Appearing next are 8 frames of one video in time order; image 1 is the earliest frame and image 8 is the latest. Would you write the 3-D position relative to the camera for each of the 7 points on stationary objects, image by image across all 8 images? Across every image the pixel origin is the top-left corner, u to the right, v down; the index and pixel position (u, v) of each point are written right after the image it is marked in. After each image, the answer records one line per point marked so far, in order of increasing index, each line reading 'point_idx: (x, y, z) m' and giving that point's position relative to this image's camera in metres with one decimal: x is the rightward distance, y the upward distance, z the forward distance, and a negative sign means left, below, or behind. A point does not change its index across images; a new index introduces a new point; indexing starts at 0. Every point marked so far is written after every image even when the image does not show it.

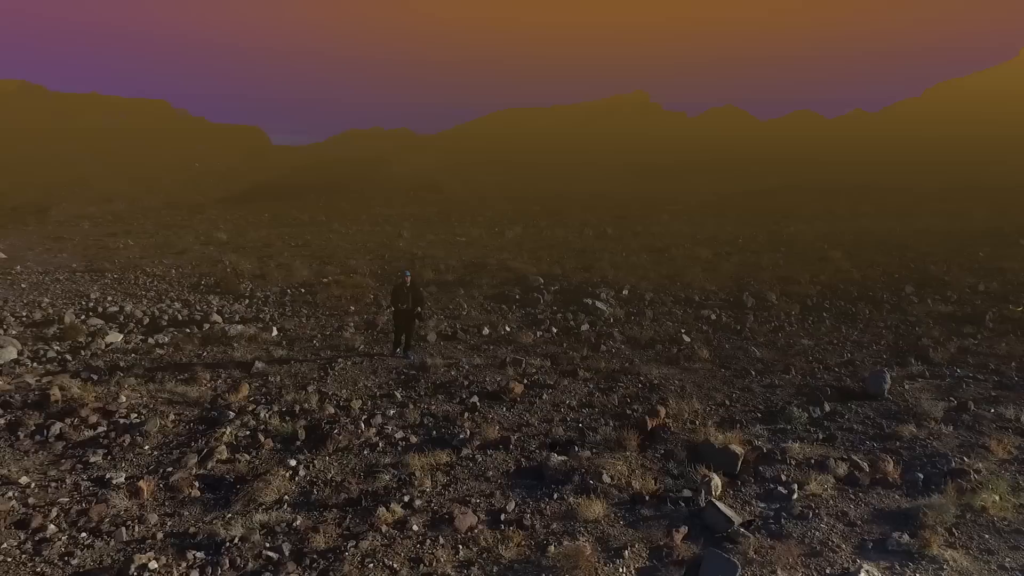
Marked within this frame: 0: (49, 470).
0: (-4.9, -1.9, +6.5) m
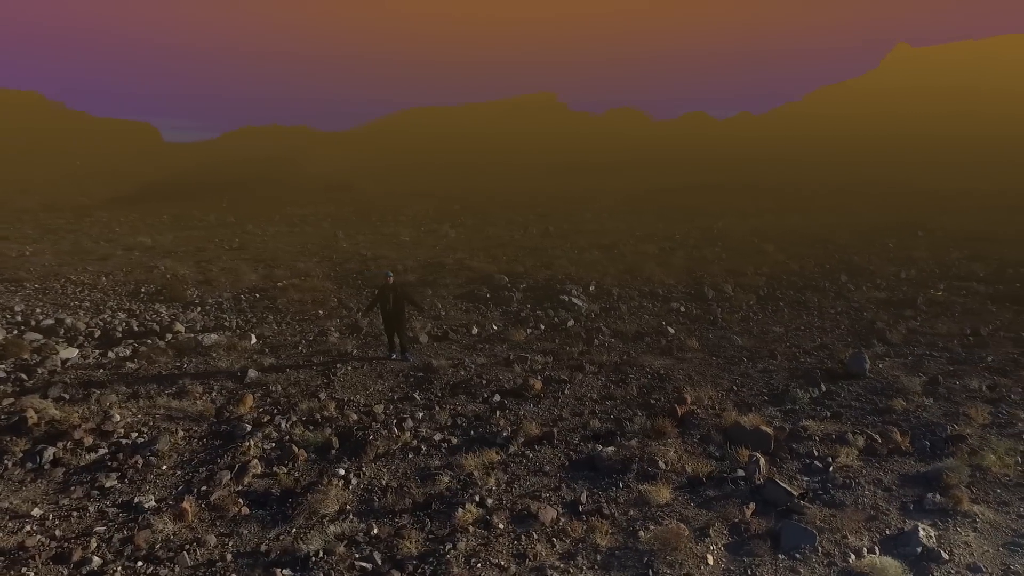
0: (-4.3, -2.0, +5.9) m
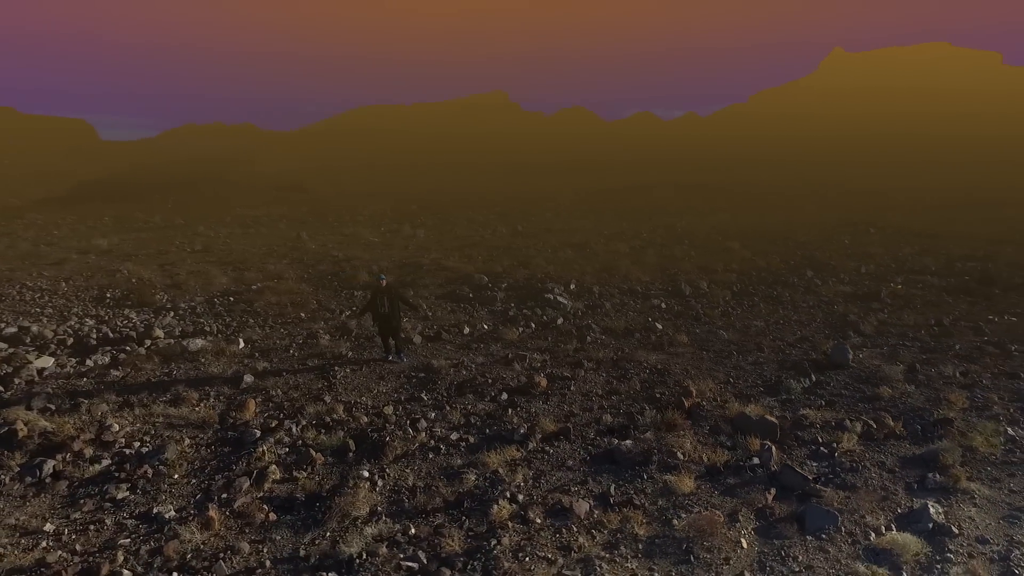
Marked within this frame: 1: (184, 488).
0: (-4.1, -2.1, +5.7) m
1: (-3.2, -2.0, +6.0) m
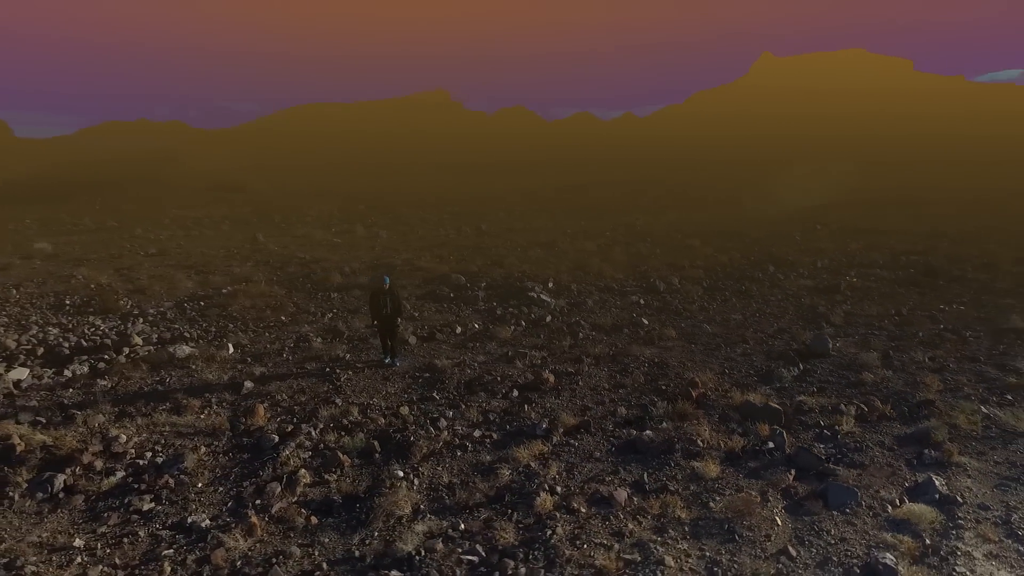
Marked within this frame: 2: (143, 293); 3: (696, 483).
0: (-3.7, -2.1, +5.5) m
1: (-2.9, -2.0, +5.9) m
2: (-8.9, -0.1, +14.8) m
3: (+1.7, -1.8, +5.8) m
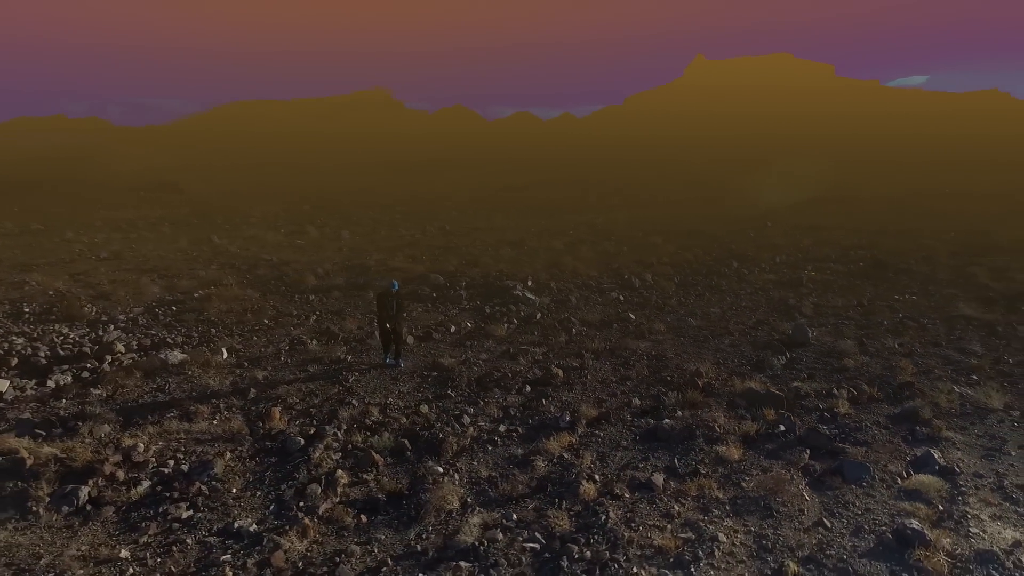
0: (-3.2, -2.2, +5.3) m
1: (-2.5, -2.0, +5.8) m
2: (-9.3, -0.2, +14.1) m
3: (+2.1, -1.8, +6.2) m
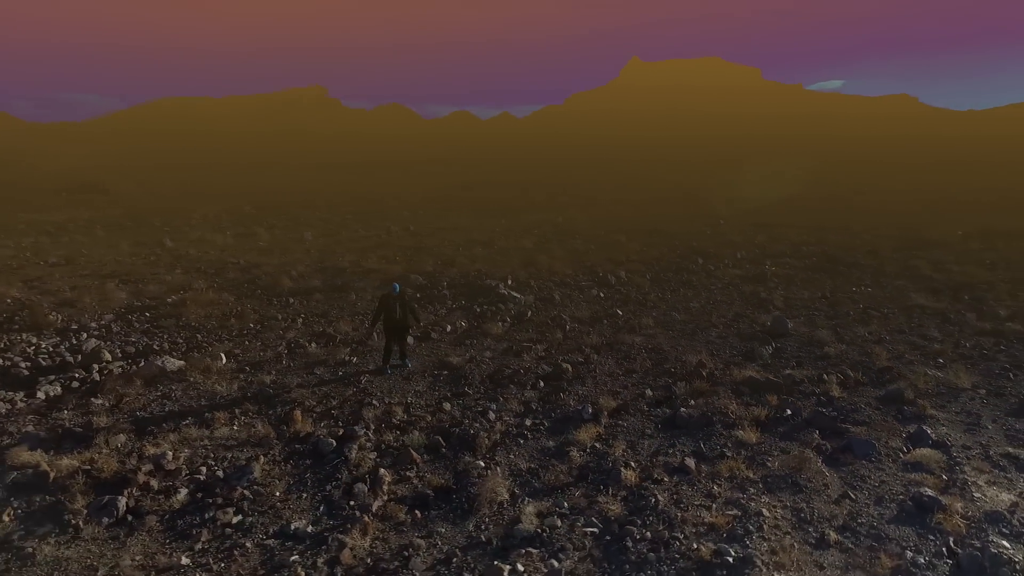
0: (-2.8, -2.2, +5.3) m
1: (-2.0, -2.0, +5.9) m
2: (-9.7, -0.4, +13.5) m
3: (+2.5, -1.7, +6.6) m
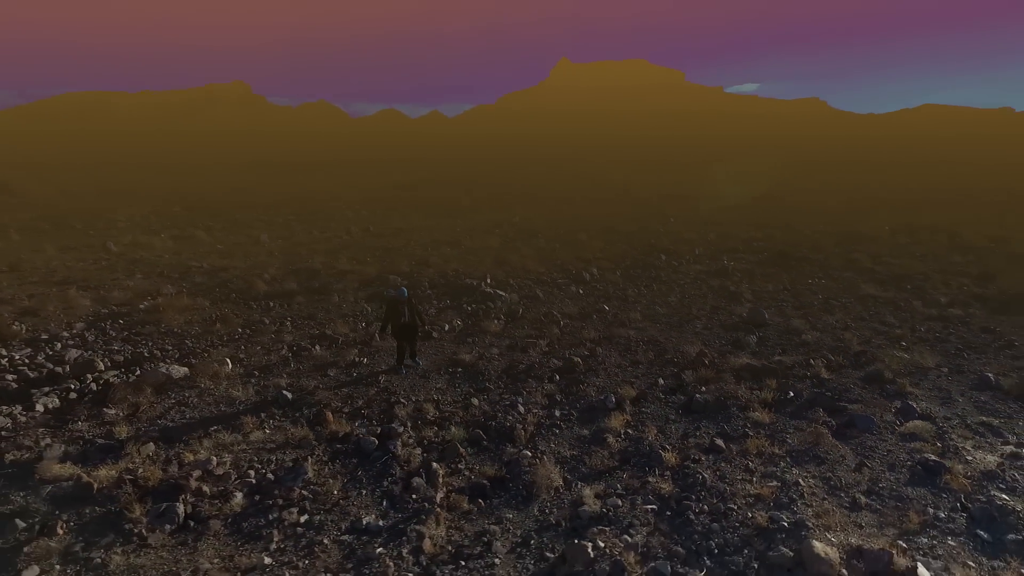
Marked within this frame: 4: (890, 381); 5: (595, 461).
0: (-2.1, -2.2, +5.3) m
1: (-1.5, -2.1, +6.0) m
2: (-9.9, -0.6, +12.7) m
3: (+3.0, -1.6, +7.2) m
4: (+5.4, -1.3, +8.8) m
5: (+0.9, -1.9, +6.6) m
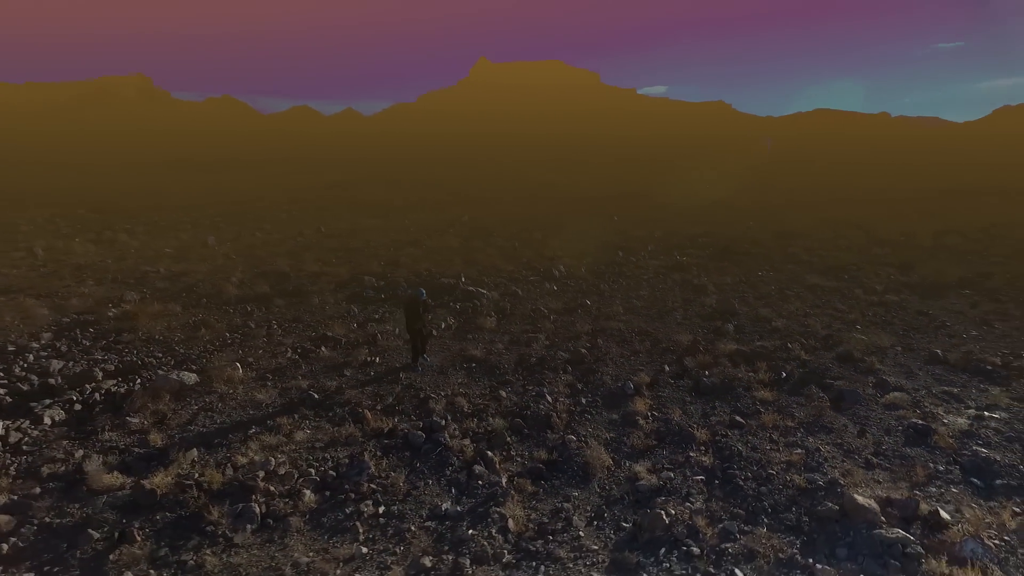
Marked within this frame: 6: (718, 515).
0: (-1.4, -2.2, +5.5) m
1: (-0.8, -2.0, +6.3) m
2: (-10.1, -0.7, +11.9) m
3: (+3.4, -1.5, +8.1) m
4: (+5.6, -1.2, +9.9) m
5: (+1.4, -1.8, +7.1) m
6: (+1.9, -2.1, +5.7) m
